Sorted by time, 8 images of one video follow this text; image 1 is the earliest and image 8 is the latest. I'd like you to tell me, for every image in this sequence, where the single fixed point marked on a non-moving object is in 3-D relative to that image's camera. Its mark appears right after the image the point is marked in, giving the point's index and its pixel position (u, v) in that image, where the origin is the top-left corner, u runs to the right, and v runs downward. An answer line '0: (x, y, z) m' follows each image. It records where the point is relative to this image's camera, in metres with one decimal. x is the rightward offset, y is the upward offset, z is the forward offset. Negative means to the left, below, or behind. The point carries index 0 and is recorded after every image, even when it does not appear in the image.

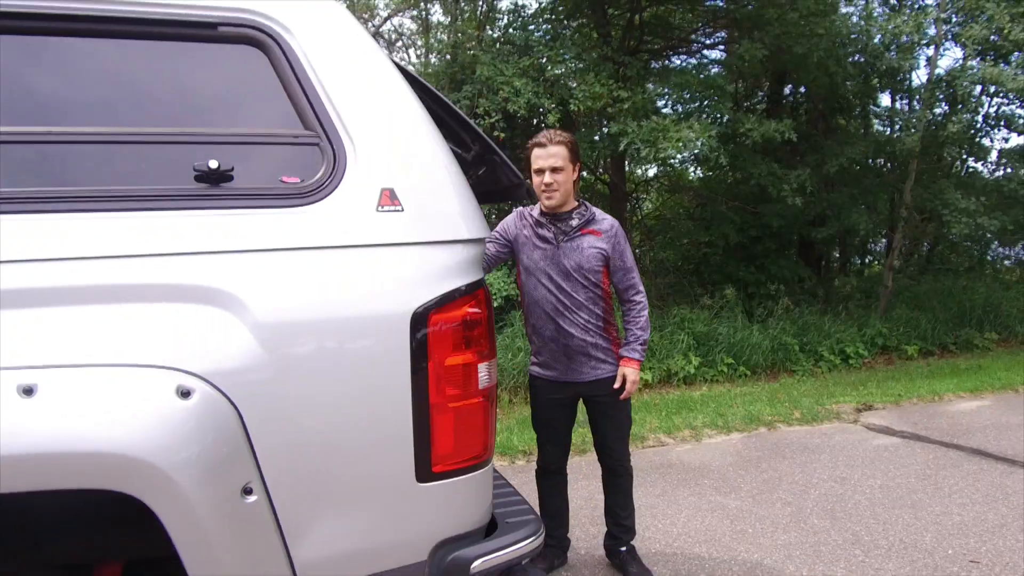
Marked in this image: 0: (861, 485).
0: (+1.8, -1.0, +4.0) m
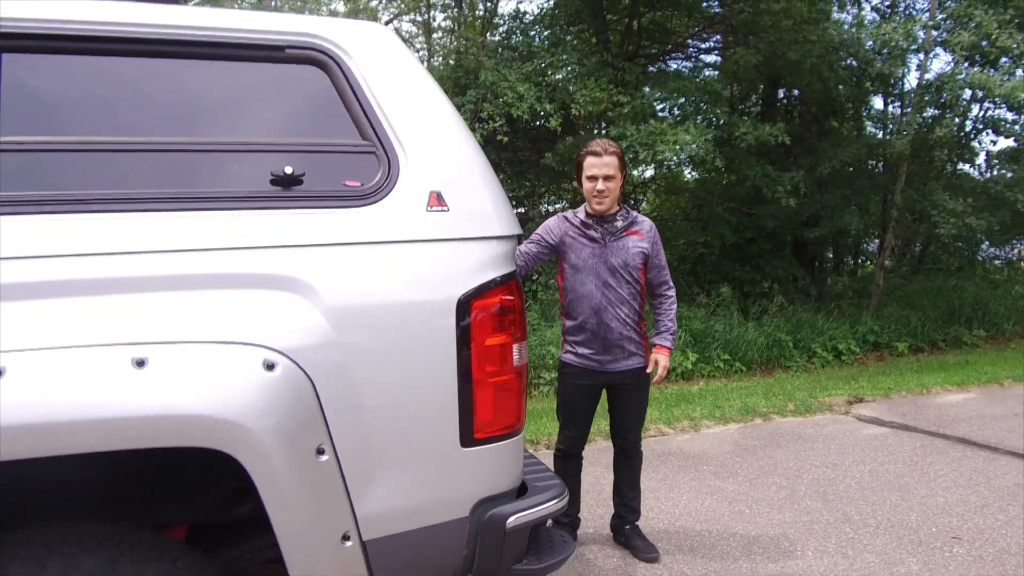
0: (+1.8, -1.0, +4.2) m
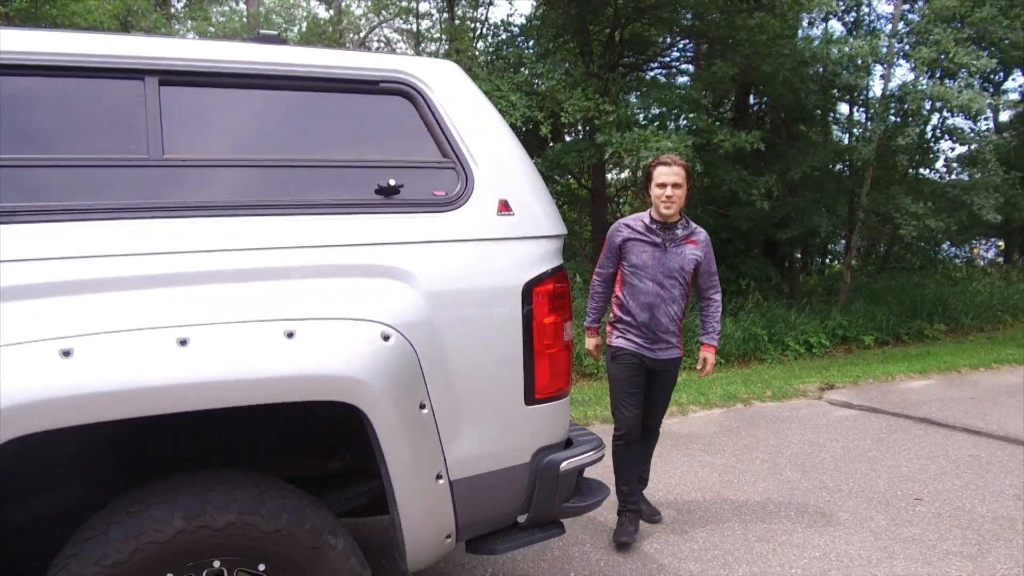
0: (+1.9, -0.9, +4.7) m
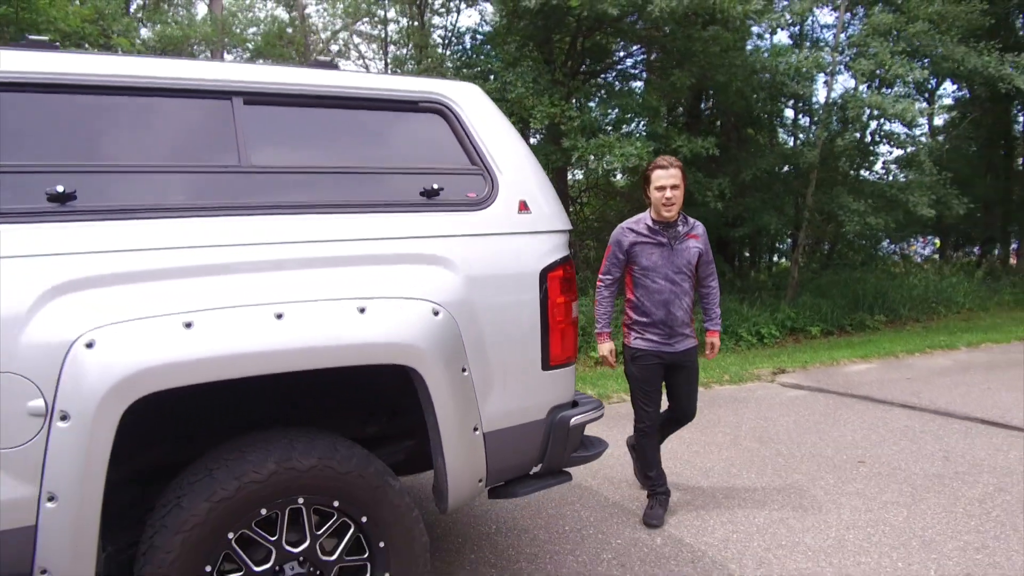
0: (+1.8, -0.9, +5.2) m
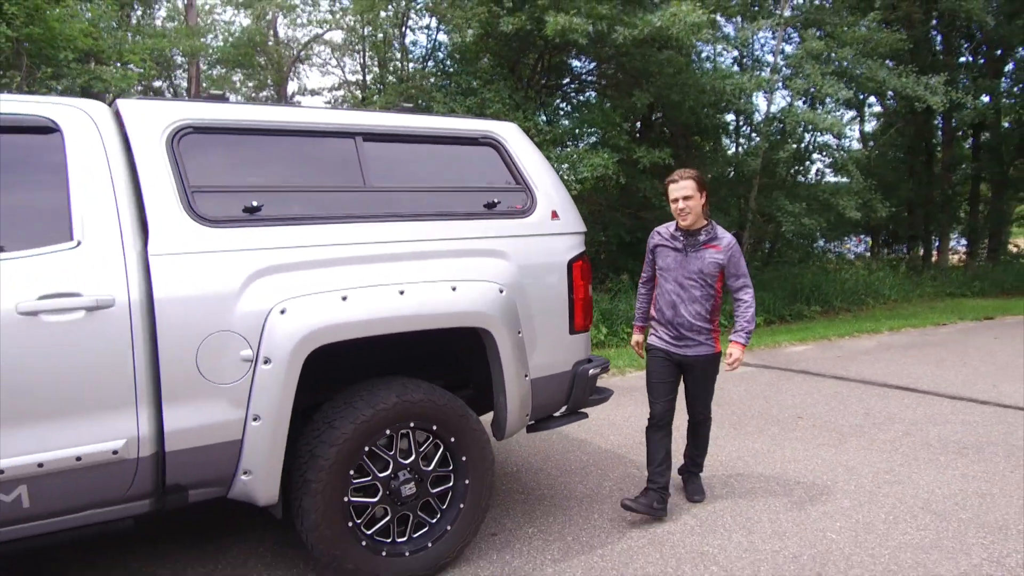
0: (+1.7, -0.8, +6.2) m
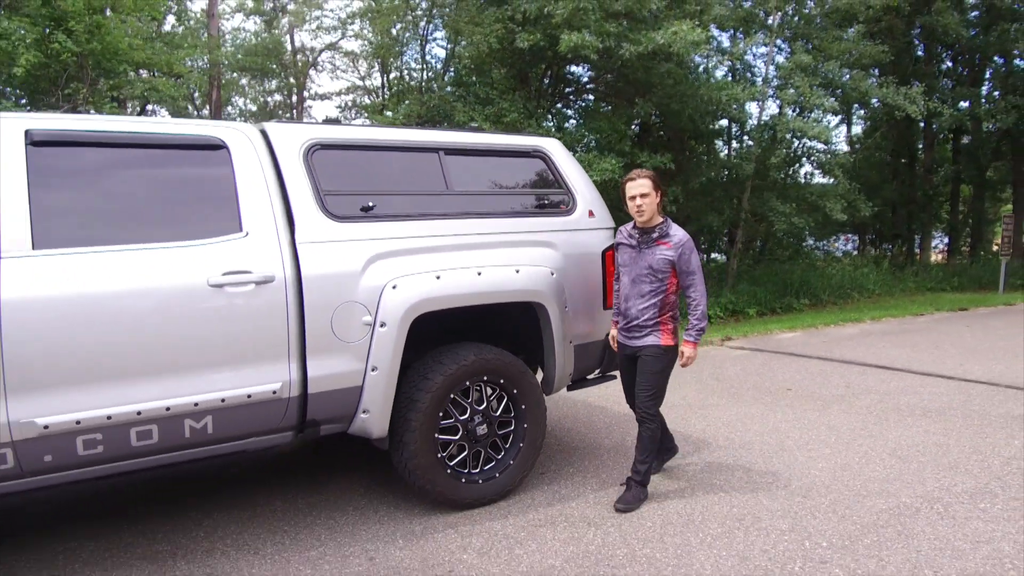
0: (+2.0, -0.7, +7.0) m
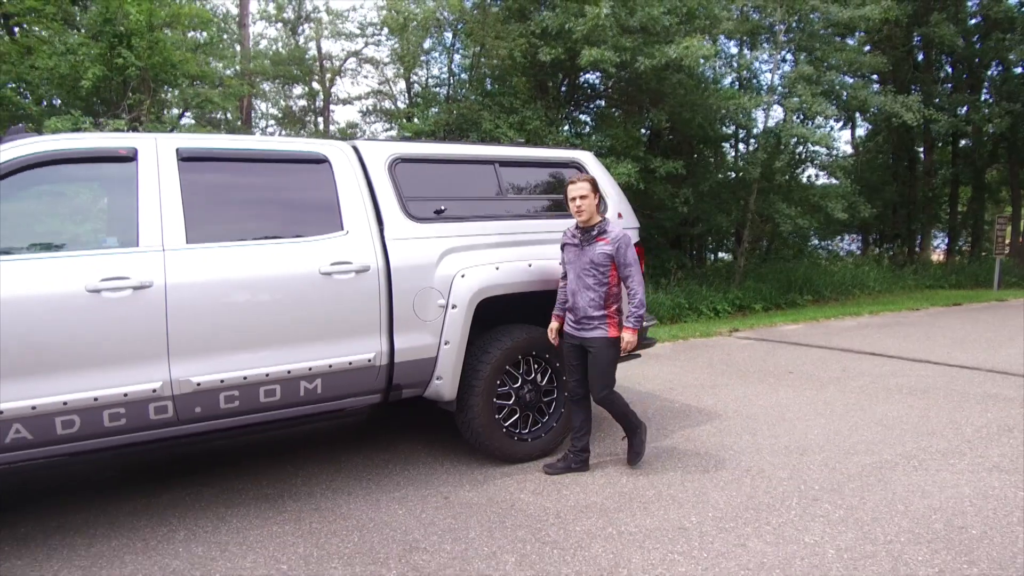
0: (+2.2, -0.7, +7.8) m
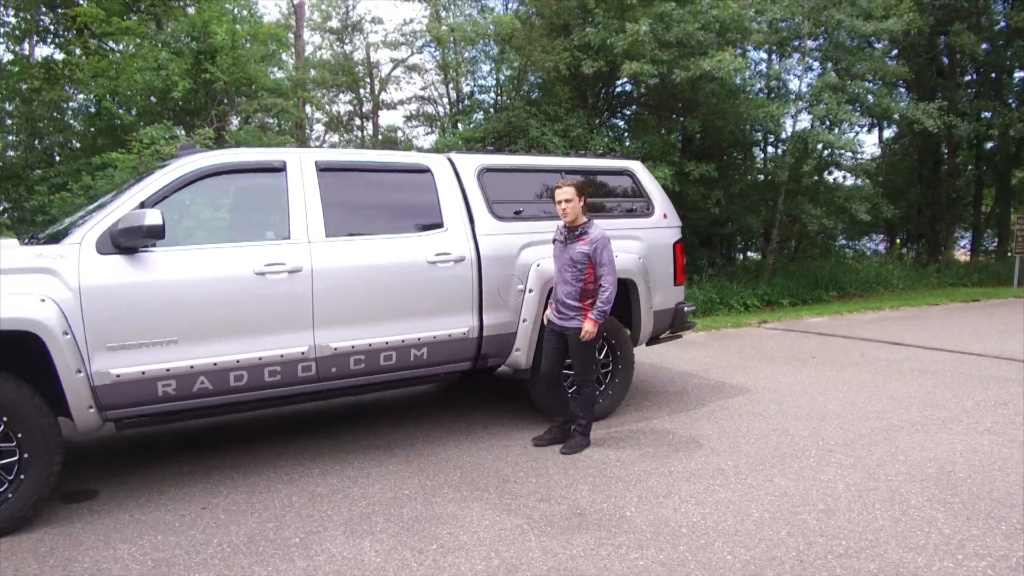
0: (+2.8, -0.6, +8.6) m
